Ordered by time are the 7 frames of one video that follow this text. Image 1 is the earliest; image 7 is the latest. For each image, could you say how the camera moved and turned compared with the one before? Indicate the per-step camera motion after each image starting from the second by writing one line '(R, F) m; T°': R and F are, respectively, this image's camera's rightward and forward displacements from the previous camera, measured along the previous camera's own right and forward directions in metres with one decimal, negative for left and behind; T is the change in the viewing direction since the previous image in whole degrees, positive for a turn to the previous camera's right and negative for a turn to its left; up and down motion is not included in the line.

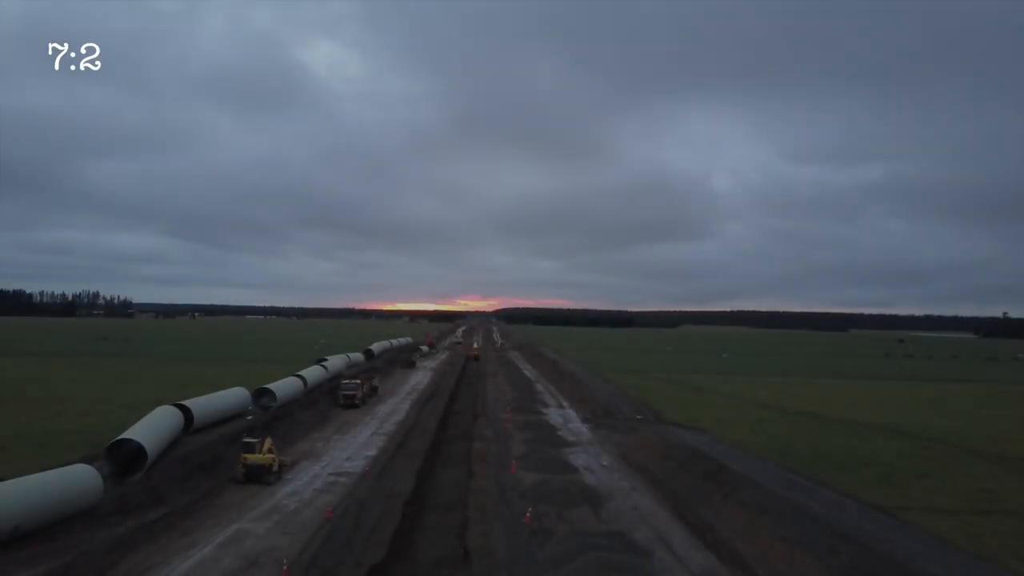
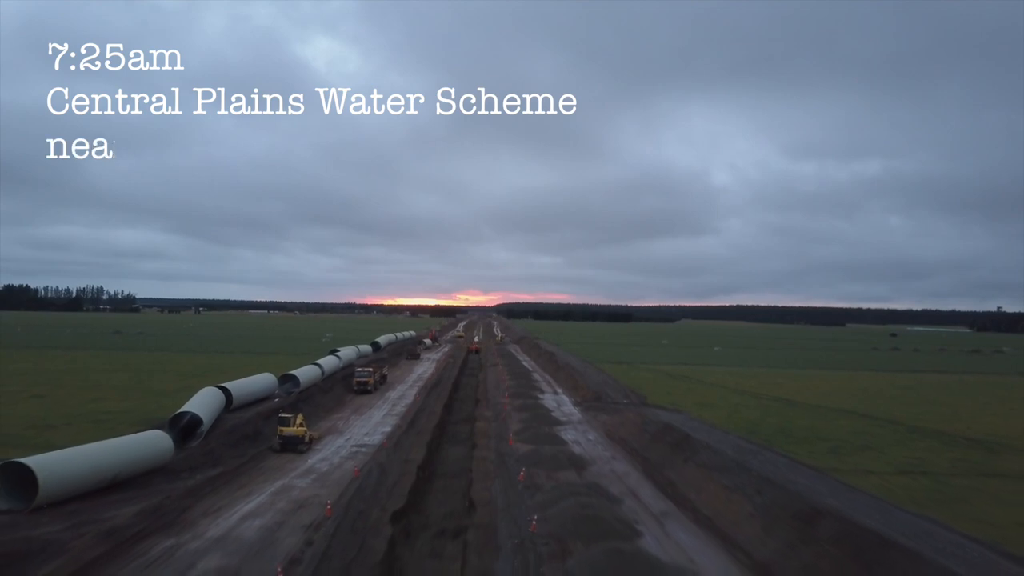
(+0.1, -3.9) m; 0°
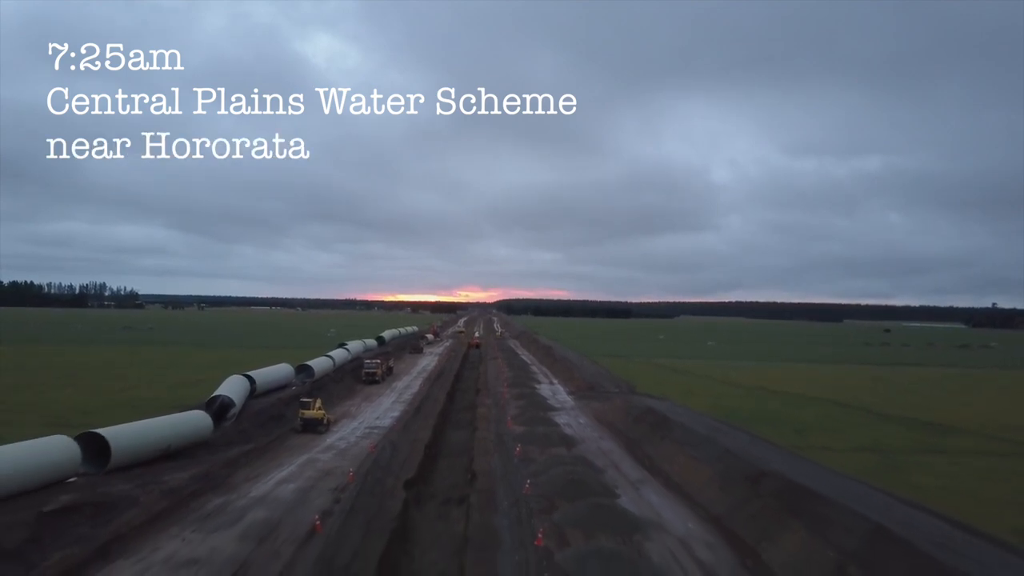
(+0.1, -3.1) m; 0°
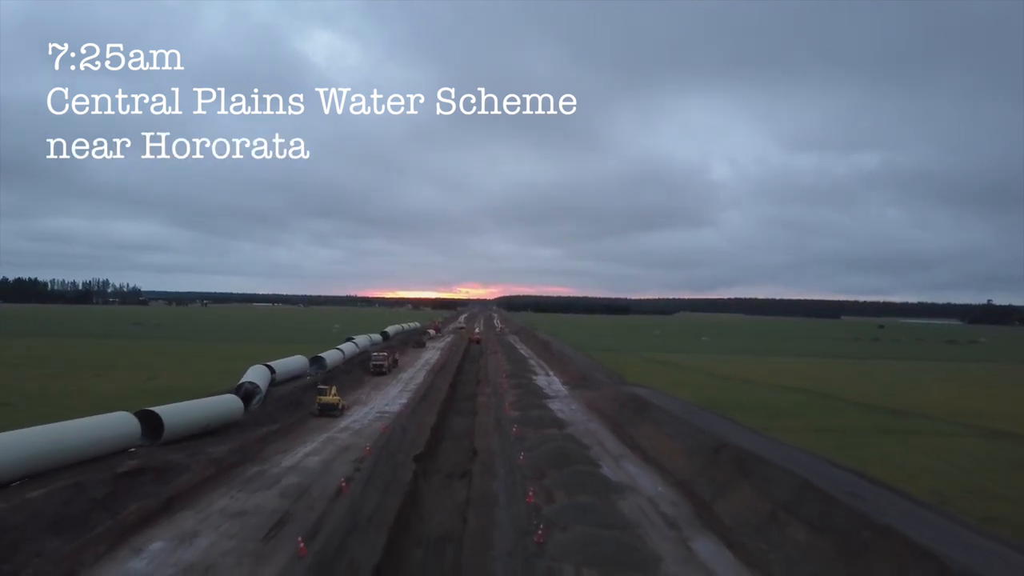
(+0.1, -3.1) m; 0°
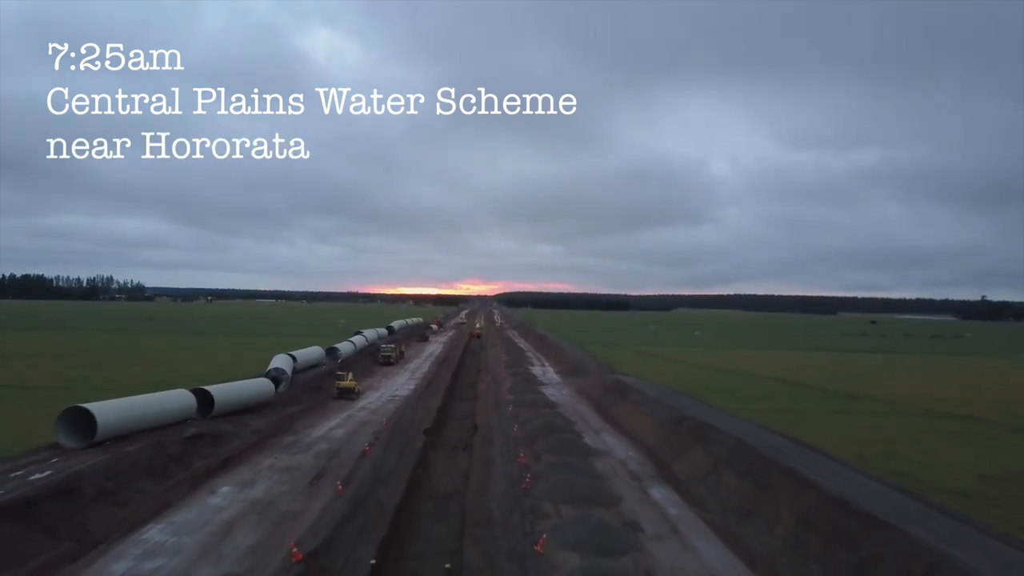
(+0.2, -4.2) m; 0°
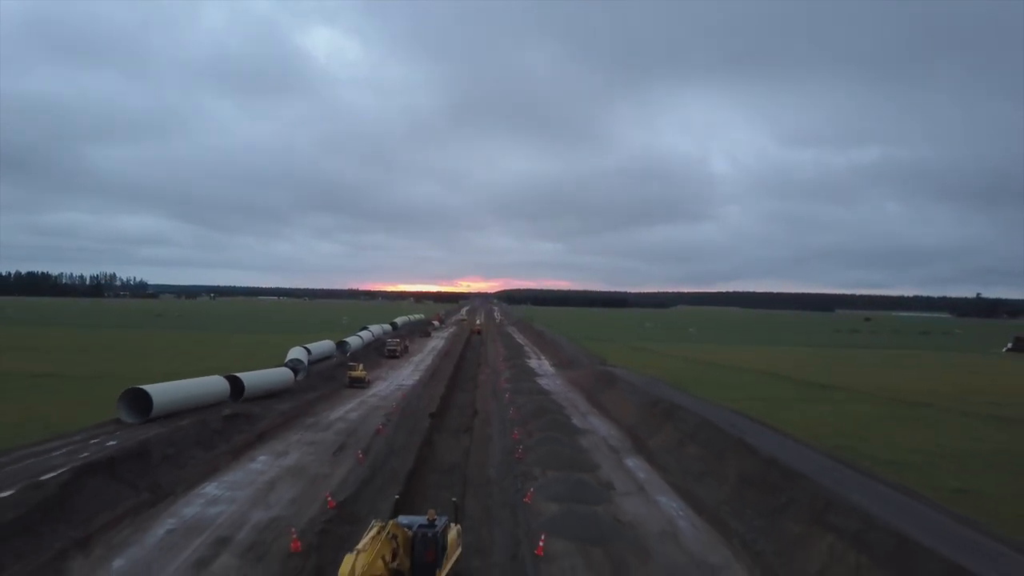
(+0.2, -3.4) m; 0°
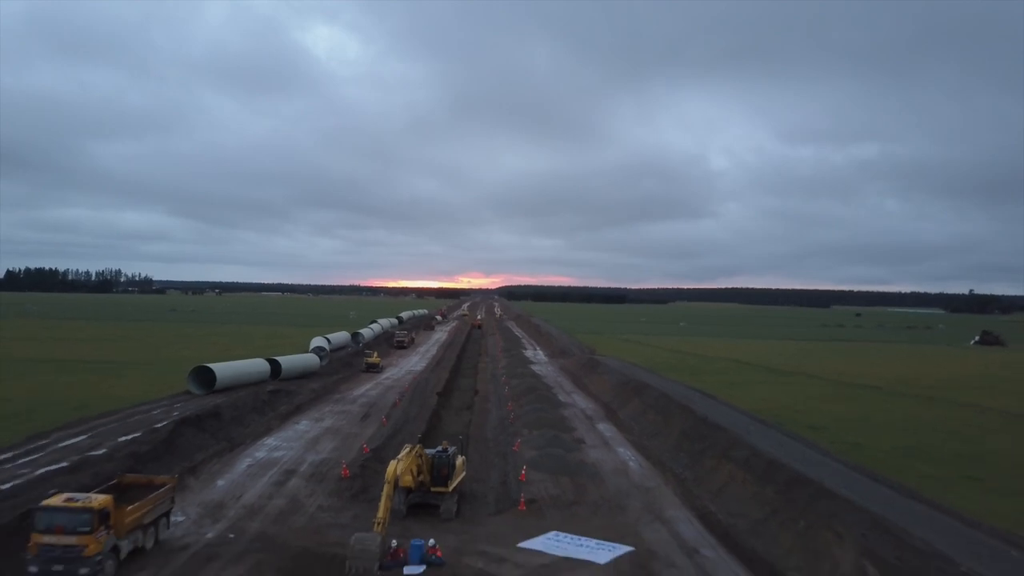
(+0.3, -5.6) m; 0°
